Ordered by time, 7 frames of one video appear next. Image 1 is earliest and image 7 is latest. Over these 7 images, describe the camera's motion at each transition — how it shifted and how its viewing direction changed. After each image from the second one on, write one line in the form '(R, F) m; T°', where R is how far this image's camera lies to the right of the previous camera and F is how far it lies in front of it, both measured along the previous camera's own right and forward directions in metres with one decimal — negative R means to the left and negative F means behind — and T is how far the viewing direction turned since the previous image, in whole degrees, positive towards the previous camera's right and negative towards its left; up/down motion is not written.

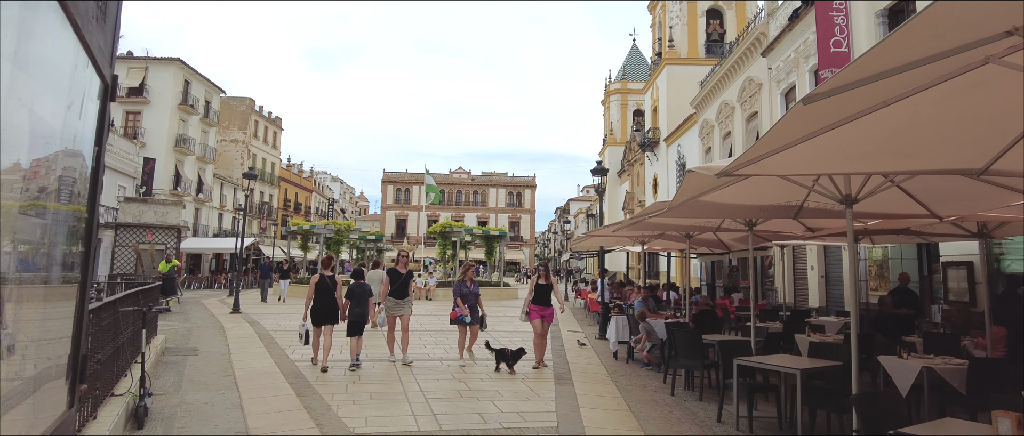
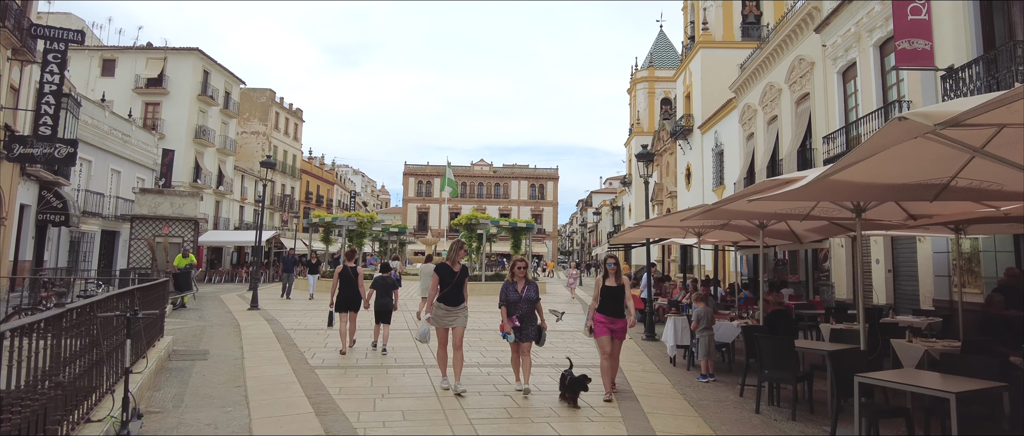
(-0.3, +1.0) m; -2°
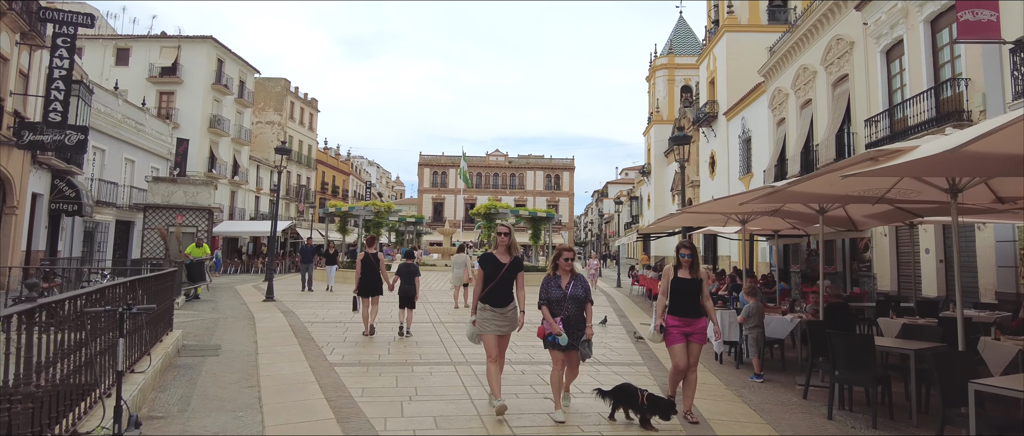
(-0.2, +0.6) m; -1°
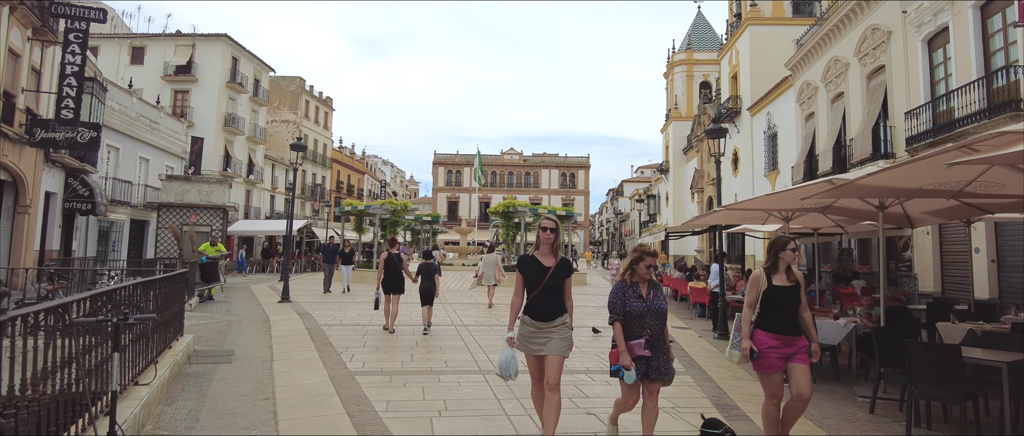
(-0.2, +0.5) m; -1°
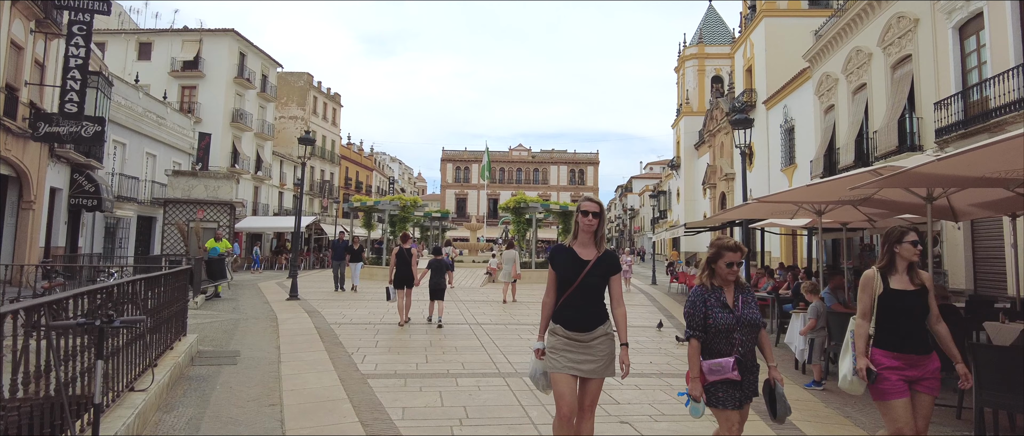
(-0.1, +0.4) m; -1°
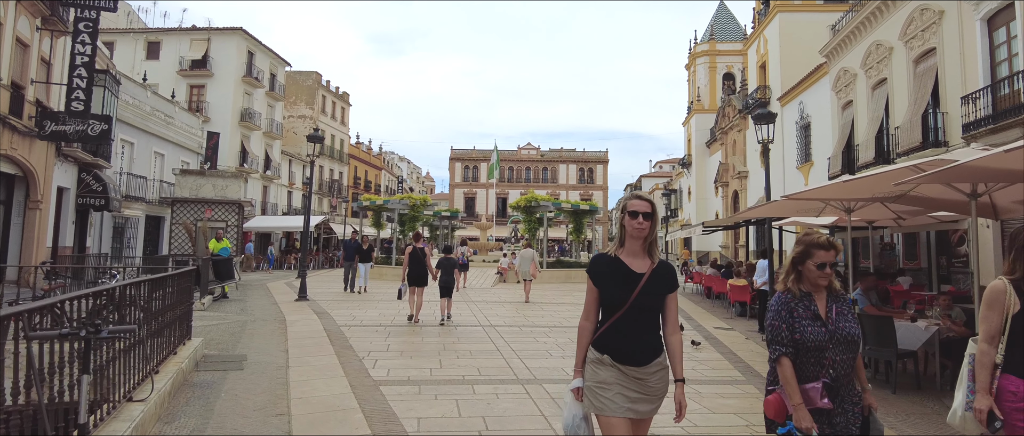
(-0.1, +0.3) m; -1°
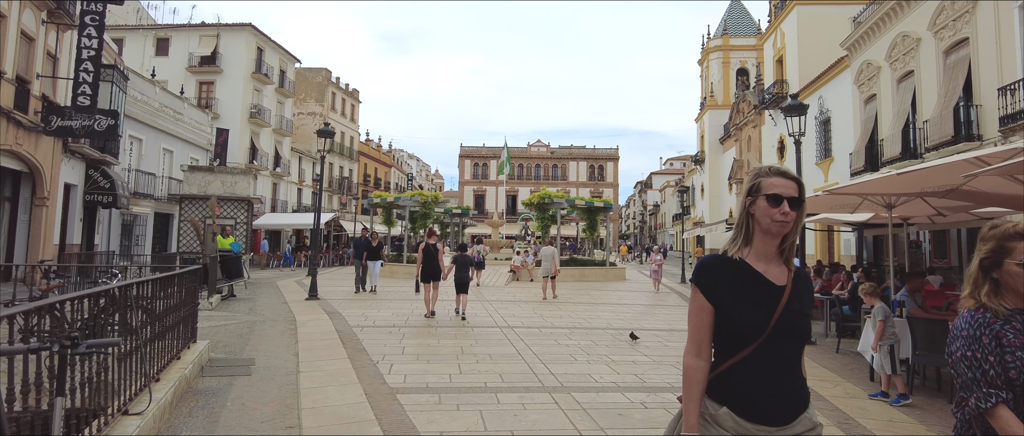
(-0.1, +0.4) m; -1°
